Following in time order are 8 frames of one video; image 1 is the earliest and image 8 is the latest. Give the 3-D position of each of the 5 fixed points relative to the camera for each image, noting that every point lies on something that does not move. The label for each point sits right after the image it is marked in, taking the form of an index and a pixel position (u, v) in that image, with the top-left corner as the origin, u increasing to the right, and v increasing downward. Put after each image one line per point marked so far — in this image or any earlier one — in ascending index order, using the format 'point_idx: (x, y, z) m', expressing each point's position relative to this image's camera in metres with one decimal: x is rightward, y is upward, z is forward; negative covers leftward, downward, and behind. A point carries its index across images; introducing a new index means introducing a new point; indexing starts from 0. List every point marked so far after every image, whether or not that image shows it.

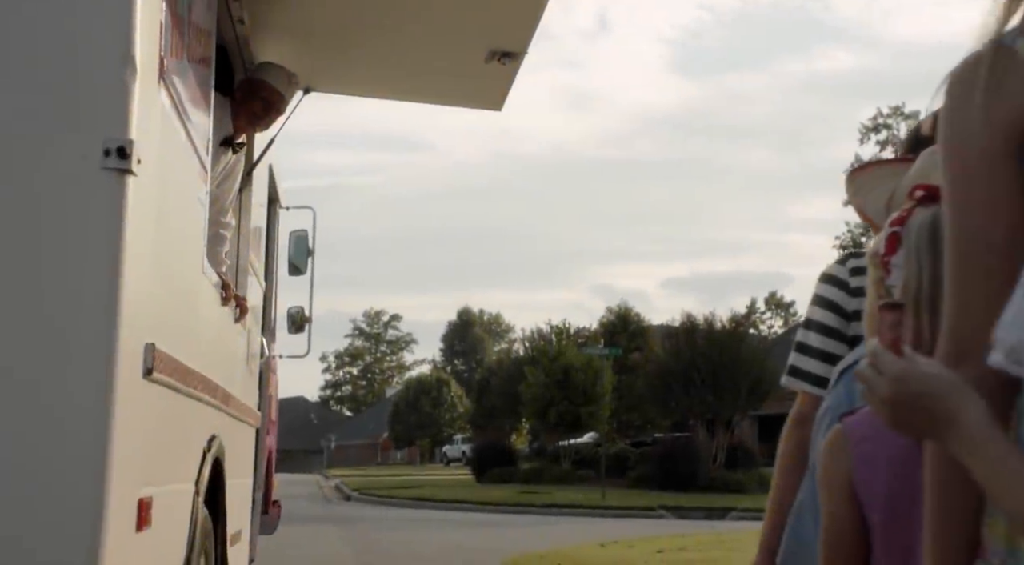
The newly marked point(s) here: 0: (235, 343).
0: (-1.5, -0.3, +6.1) m
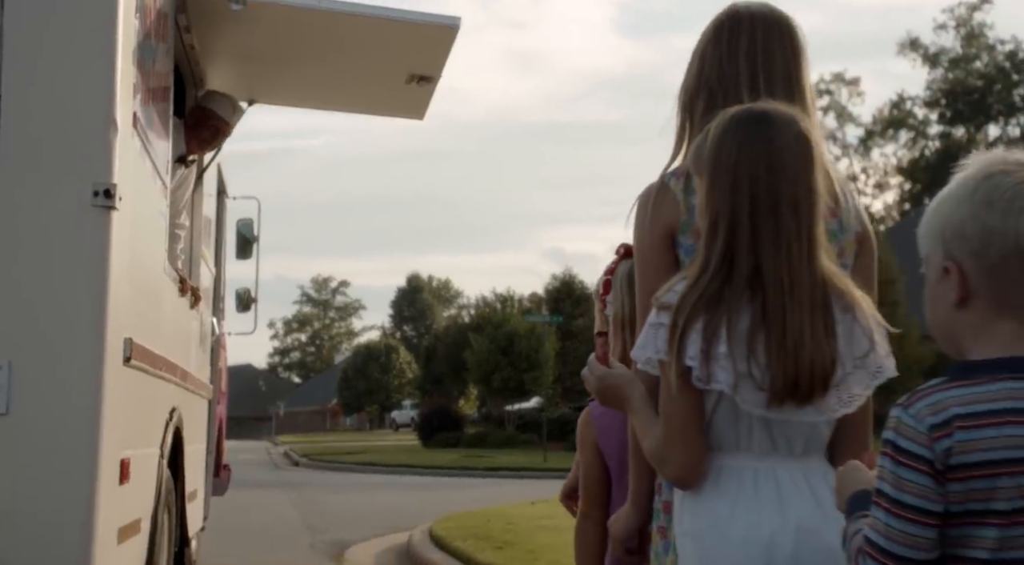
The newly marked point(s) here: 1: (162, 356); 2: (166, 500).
0: (-2.0, -0.2, +7.1) m
1: (-1.7, -0.4, +5.7) m
2: (-1.8, -1.2, +6.1) m
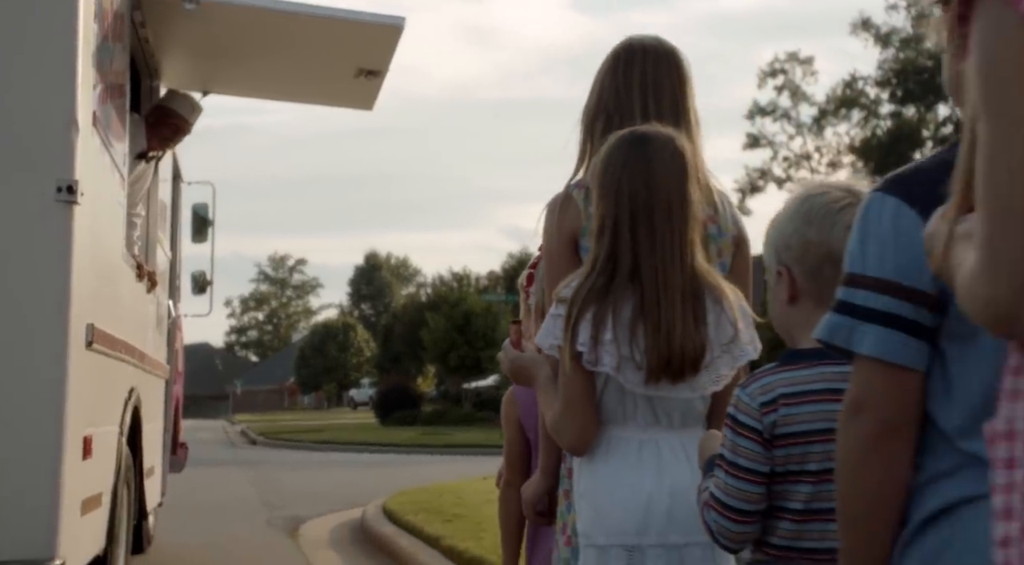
0: (-2.4, -0.1, +7.4) m
1: (-2.0, -0.3, +6.0) m
2: (-2.2, -1.1, +6.5) m
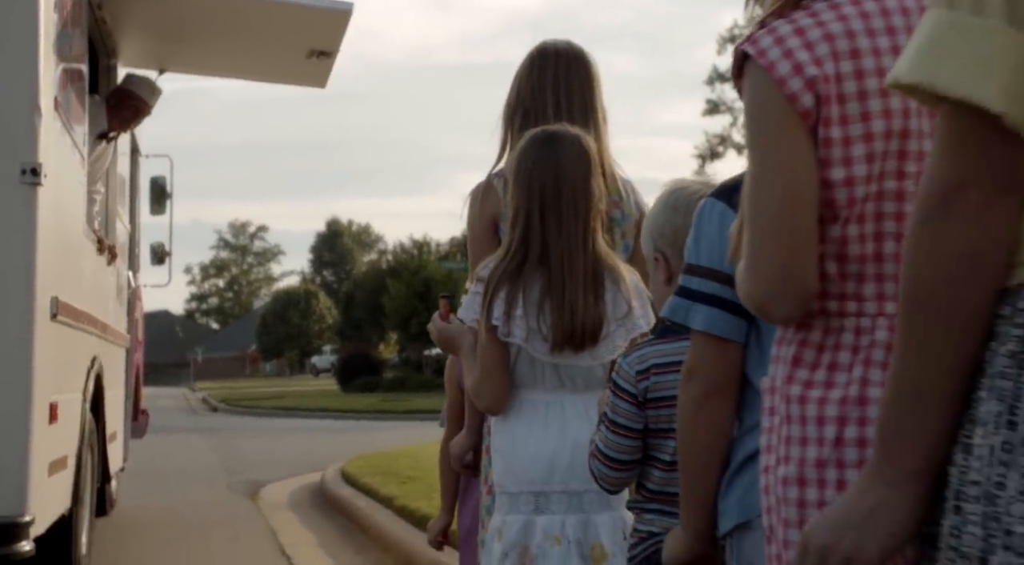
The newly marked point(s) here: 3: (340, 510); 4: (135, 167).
0: (-2.7, 0.0, +7.7) m
1: (-2.4, -0.2, +6.3) m
2: (-2.5, -0.9, +6.8) m
3: (-1.6, -2.1, +10.7) m
4: (-3.6, +1.1, +11.0) m
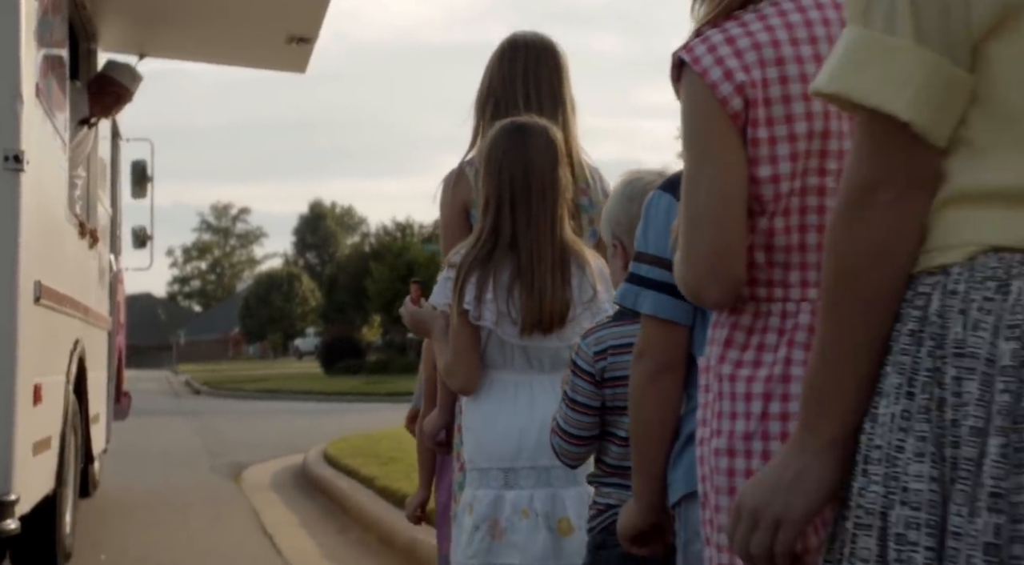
0: (-2.9, +0.1, +7.8) m
1: (-2.5, -0.1, +6.4) m
2: (-2.6, -0.8, +6.9) m
3: (-1.8, -2.0, +10.9) m
4: (-3.8, +1.3, +11.0) m
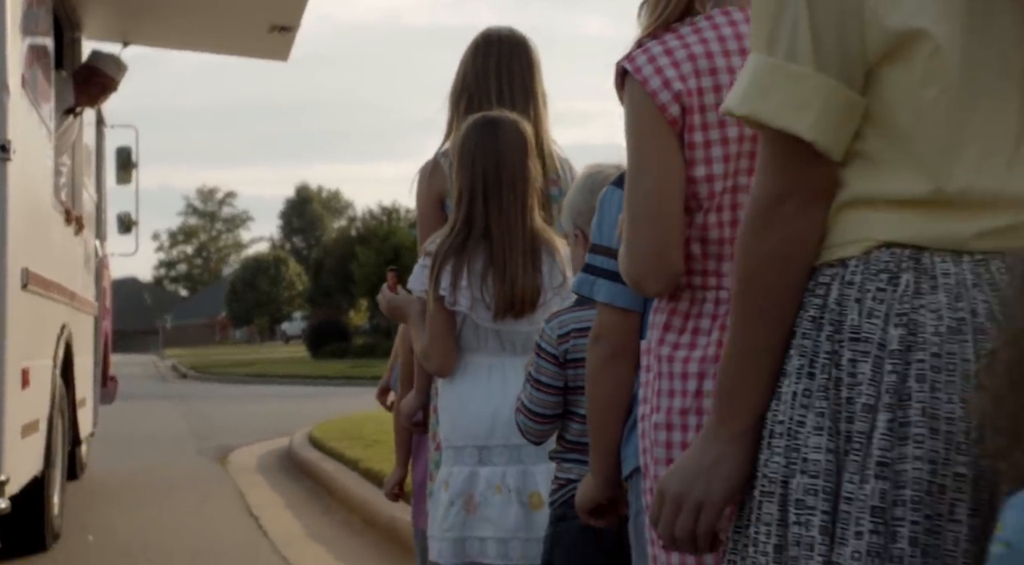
0: (-3.0, +0.2, +7.9) m
1: (-2.6, 0.0, +6.5) m
2: (-2.8, -0.8, +7.0) m
3: (-2.0, -1.8, +11.0) m
4: (-4.0, +1.4, +11.1) m
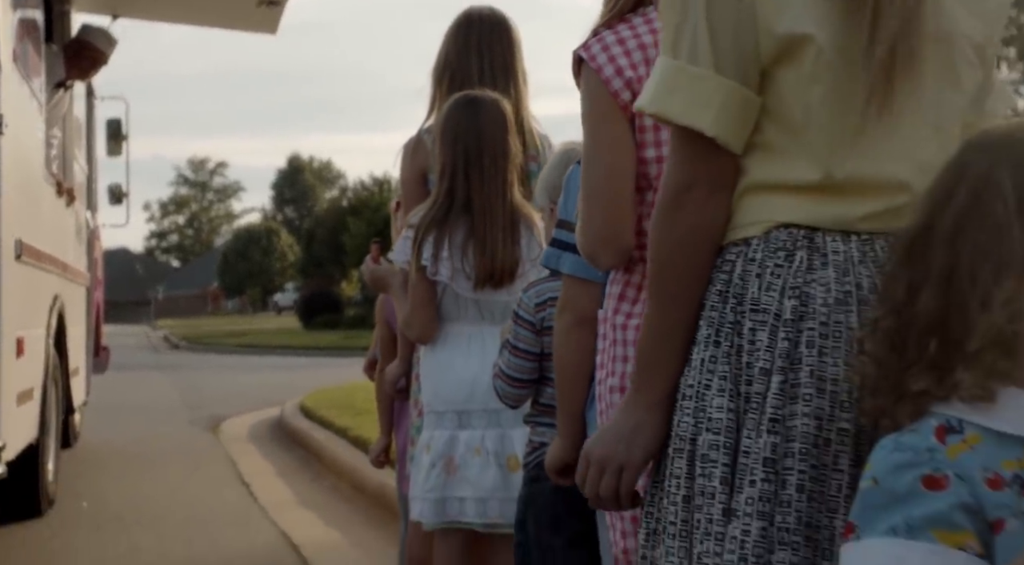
0: (-3.1, +0.4, +8.0) m
1: (-2.7, +0.2, +6.6) m
2: (-2.8, -0.6, +7.1) m
3: (-2.1, -1.5, +11.2) m
4: (-4.1, +1.7, +11.2) m
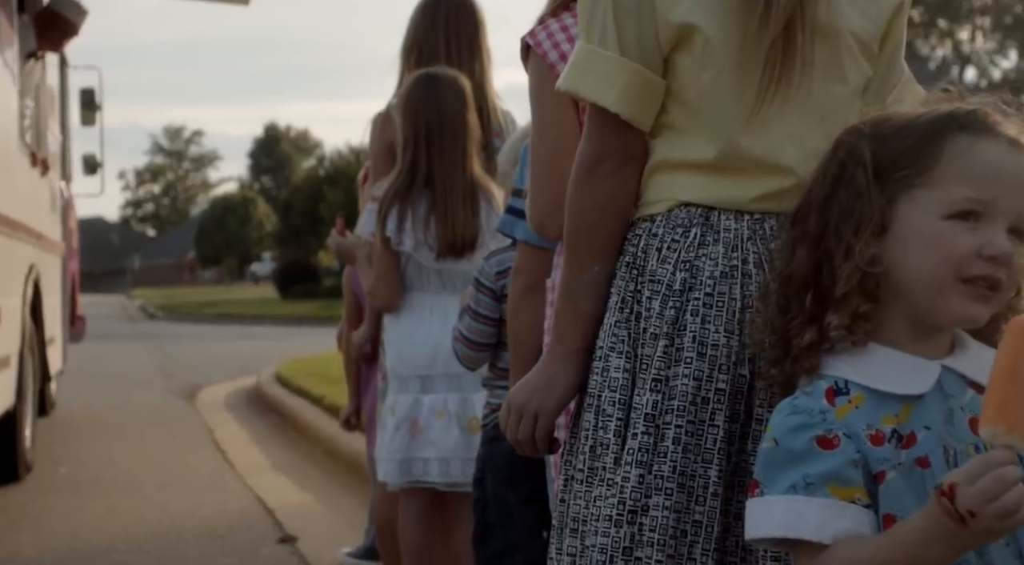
0: (-3.3, +0.7, +8.1) m
1: (-2.9, +0.4, +6.7) m
2: (-3.0, -0.4, +7.2) m
3: (-2.3, -1.2, +11.3) m
4: (-4.4, +2.0, +11.2) m
